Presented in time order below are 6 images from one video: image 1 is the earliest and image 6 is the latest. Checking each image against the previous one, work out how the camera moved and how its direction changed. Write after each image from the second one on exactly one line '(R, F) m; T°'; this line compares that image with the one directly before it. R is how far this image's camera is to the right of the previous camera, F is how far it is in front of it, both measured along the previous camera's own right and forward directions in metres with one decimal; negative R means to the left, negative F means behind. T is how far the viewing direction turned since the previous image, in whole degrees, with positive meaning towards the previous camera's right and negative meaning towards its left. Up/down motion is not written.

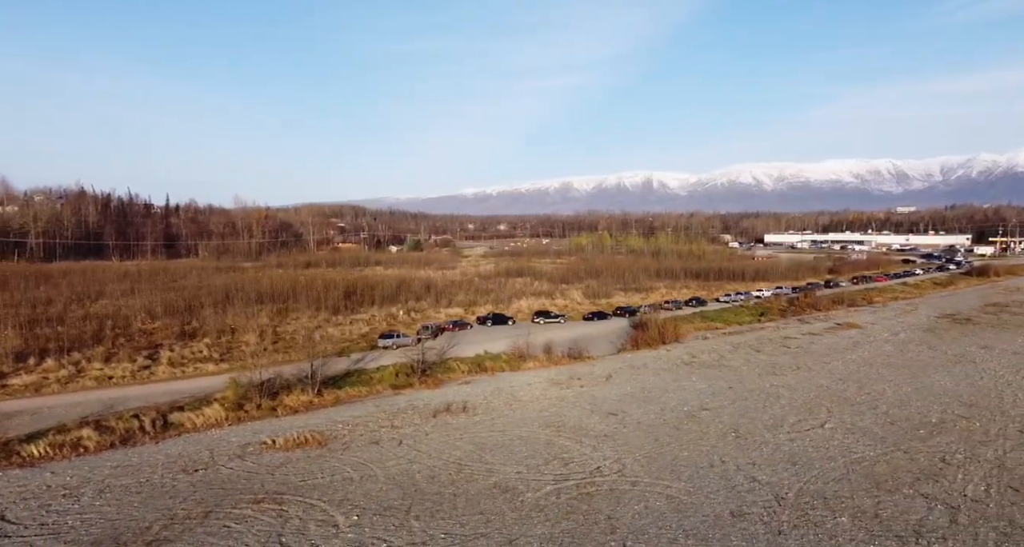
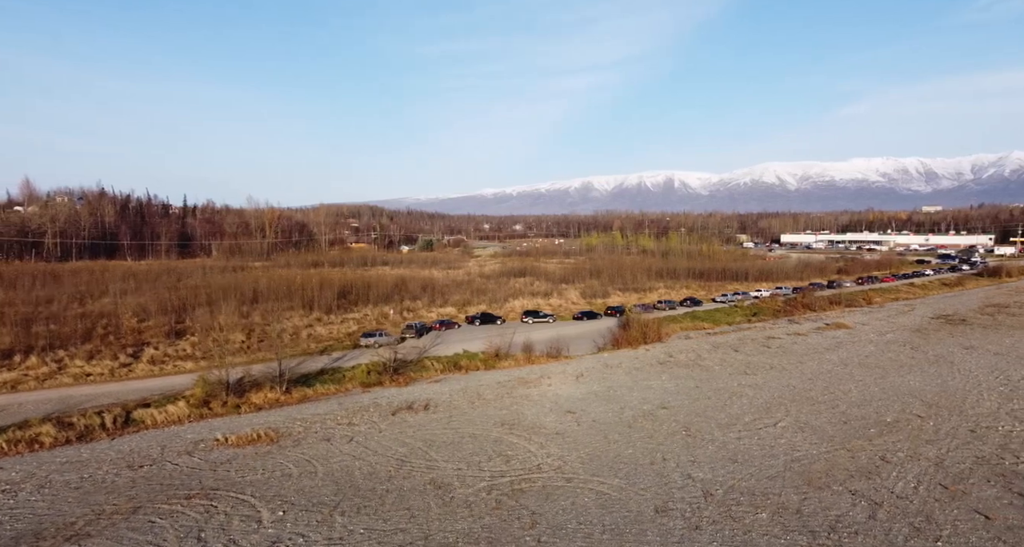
(+0.7, 0.0) m; 0°
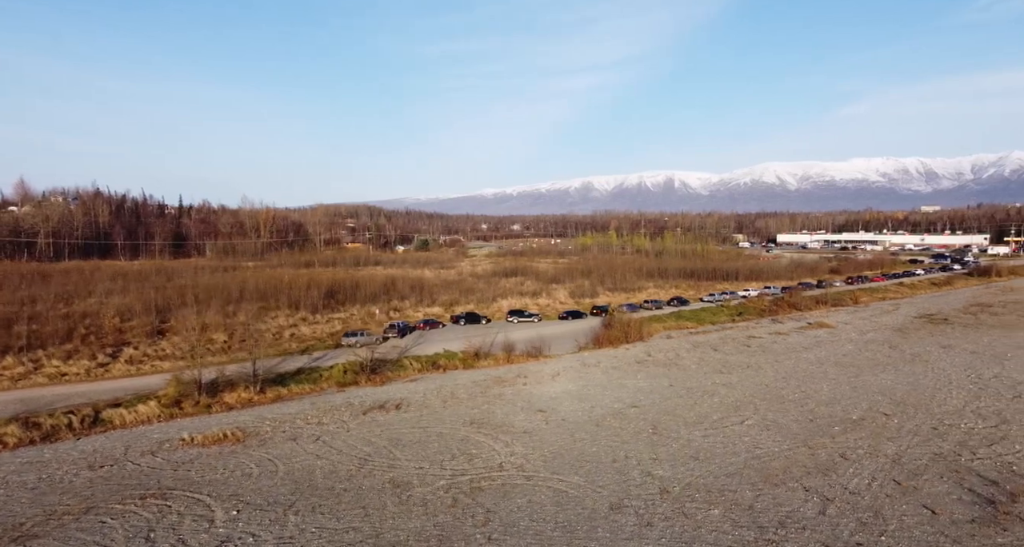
(+0.3, 0.0) m; +1°
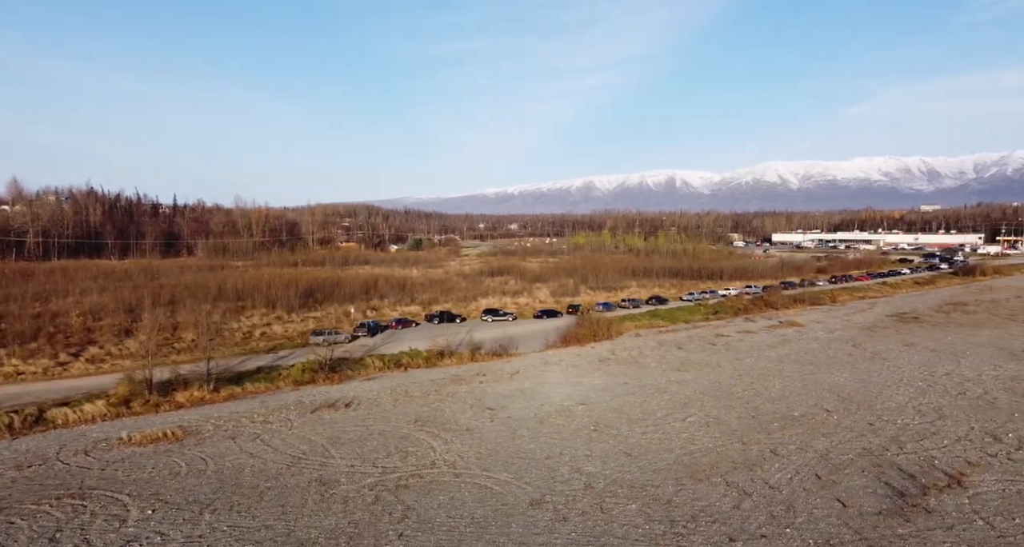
(+0.6, 0.0) m; +1°
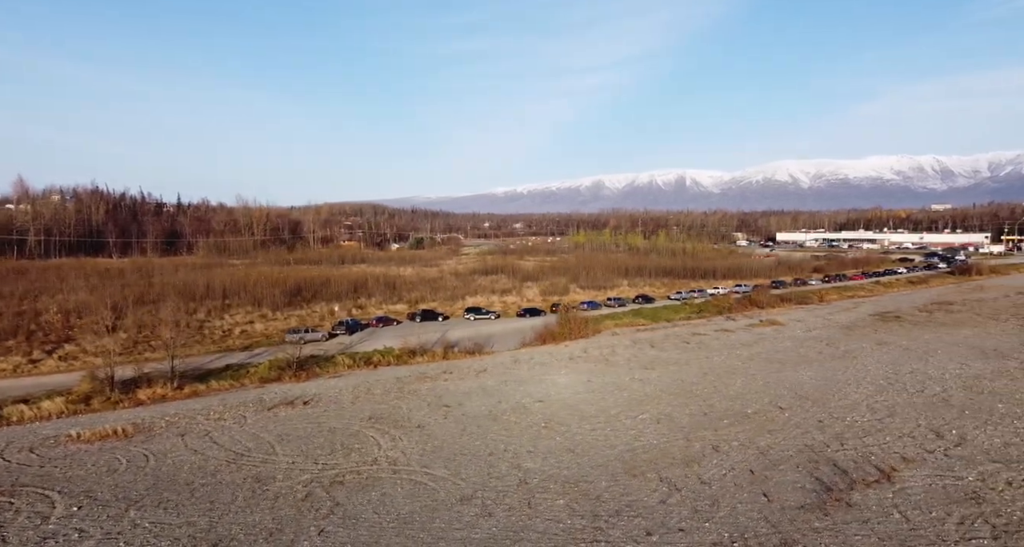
(+0.6, 0.0) m; +1°
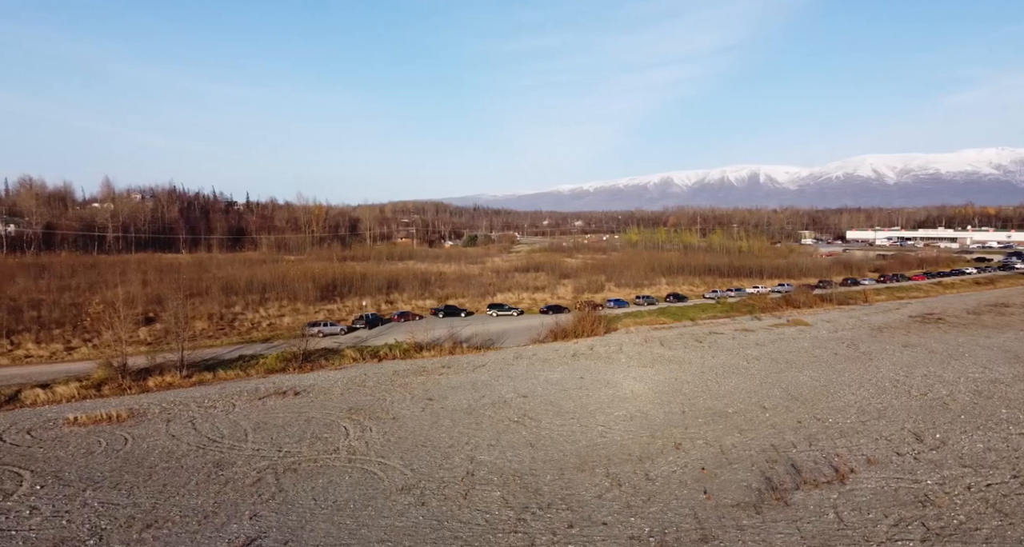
(+0.9, -0.1) m; -4°
